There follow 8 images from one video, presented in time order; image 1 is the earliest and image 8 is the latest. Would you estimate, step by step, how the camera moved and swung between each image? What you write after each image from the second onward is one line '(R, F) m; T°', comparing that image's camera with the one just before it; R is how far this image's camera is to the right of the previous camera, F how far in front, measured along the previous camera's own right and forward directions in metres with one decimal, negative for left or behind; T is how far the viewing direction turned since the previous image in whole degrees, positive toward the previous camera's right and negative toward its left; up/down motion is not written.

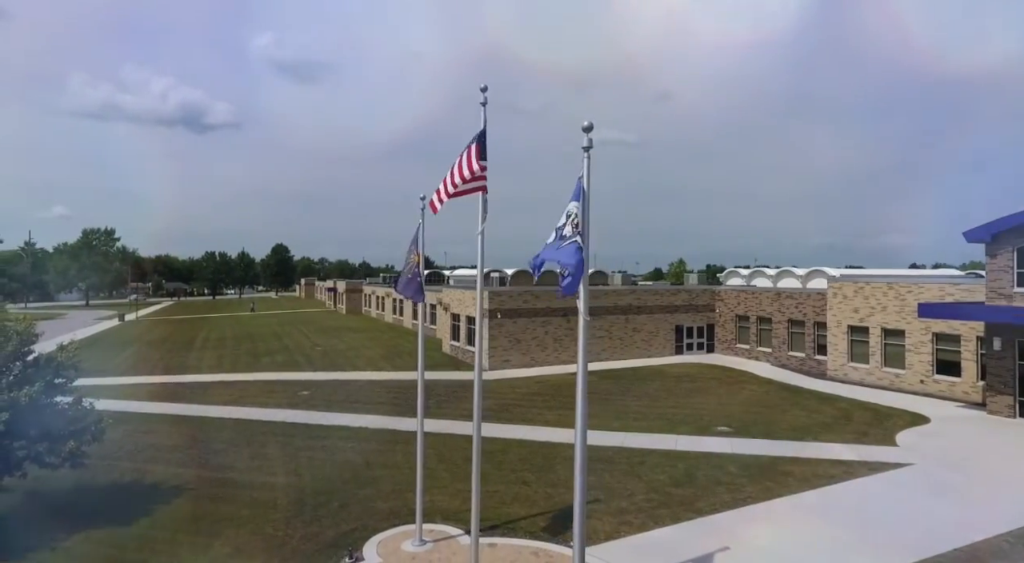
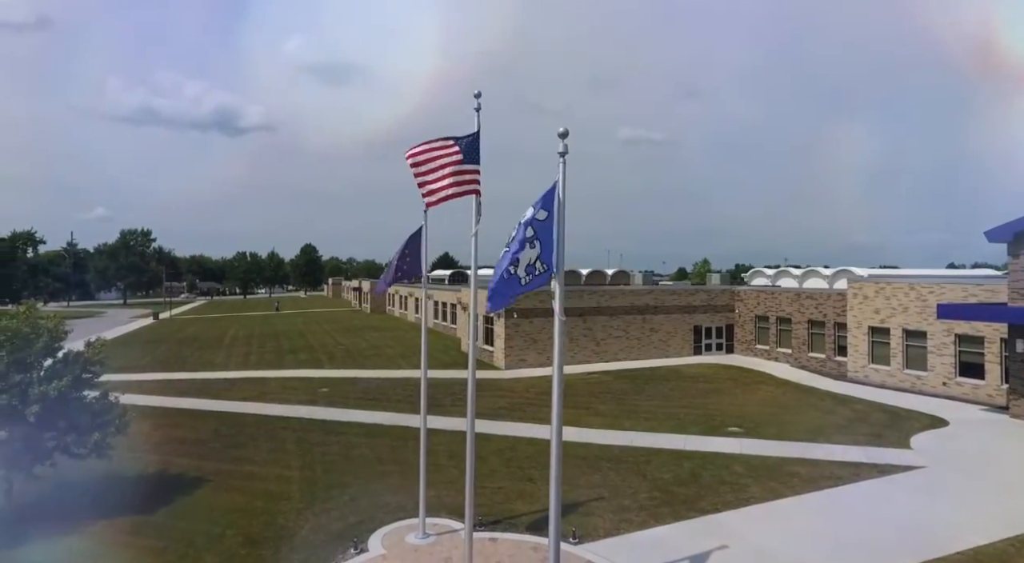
(+0.6, -0.3) m; -3°
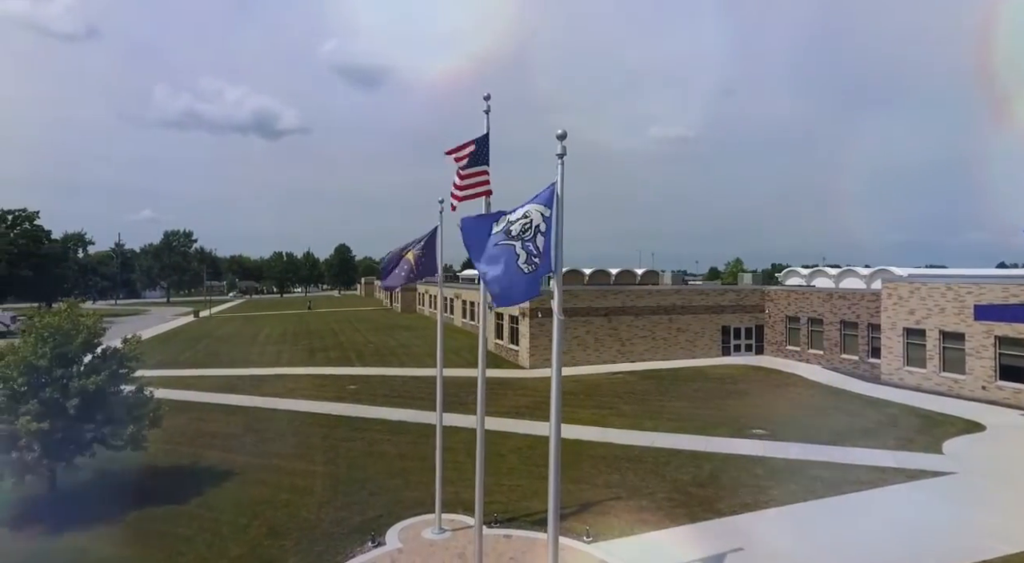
(+0.5, -0.2) m; -3°
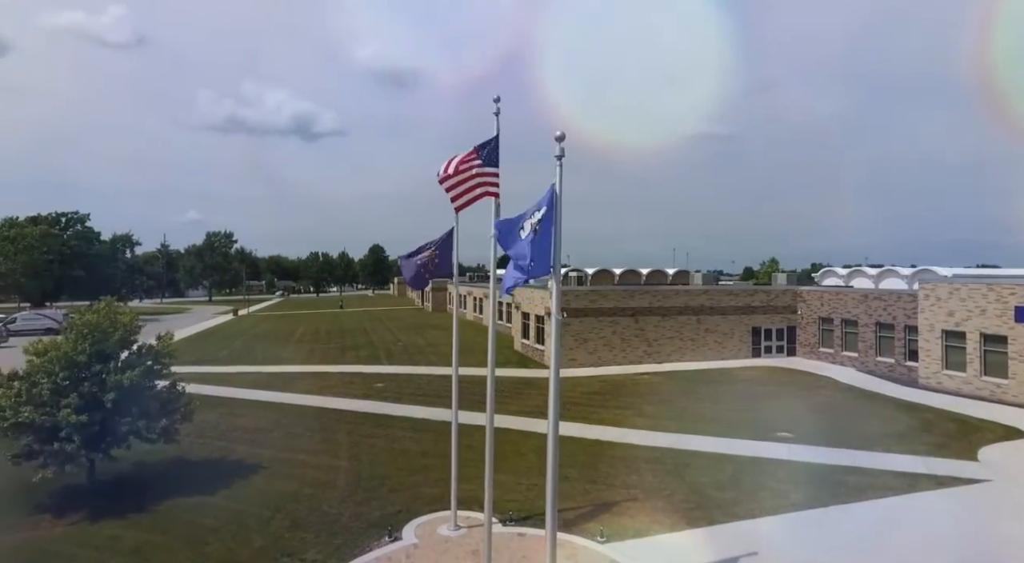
(+0.5, -0.1) m; -3°
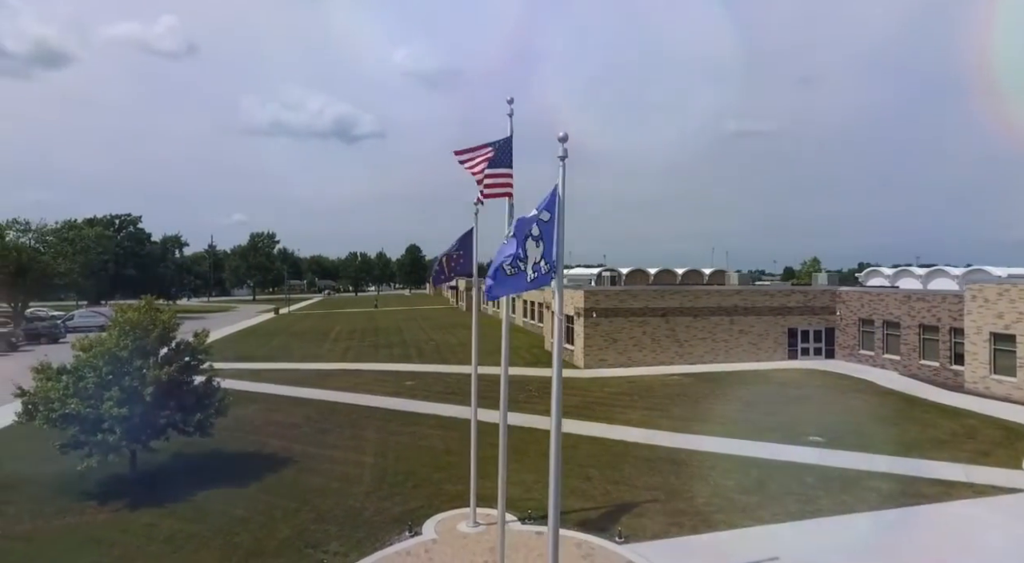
(+0.5, -0.1) m; -4°
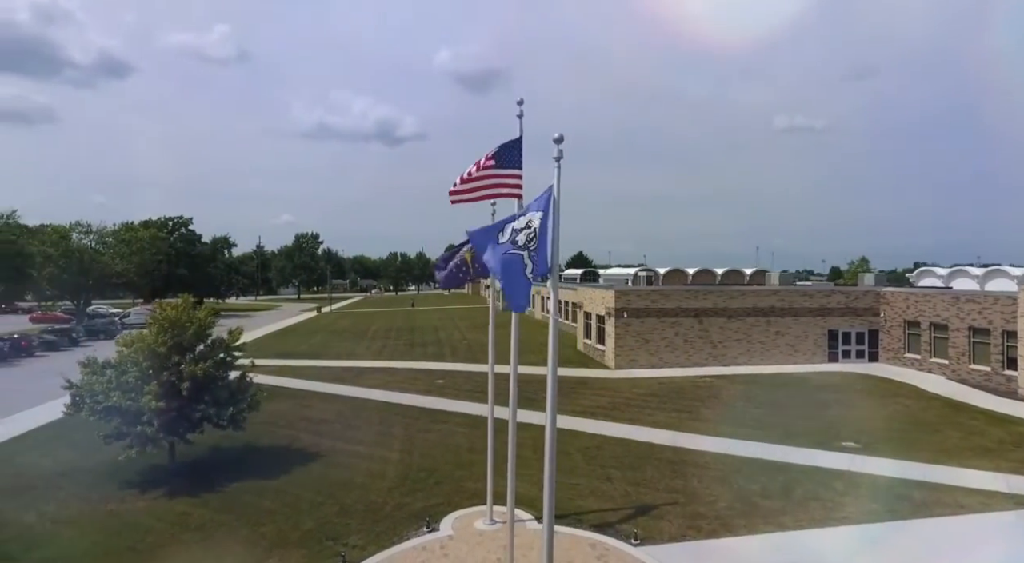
(+0.6, -0.1) m; -4°
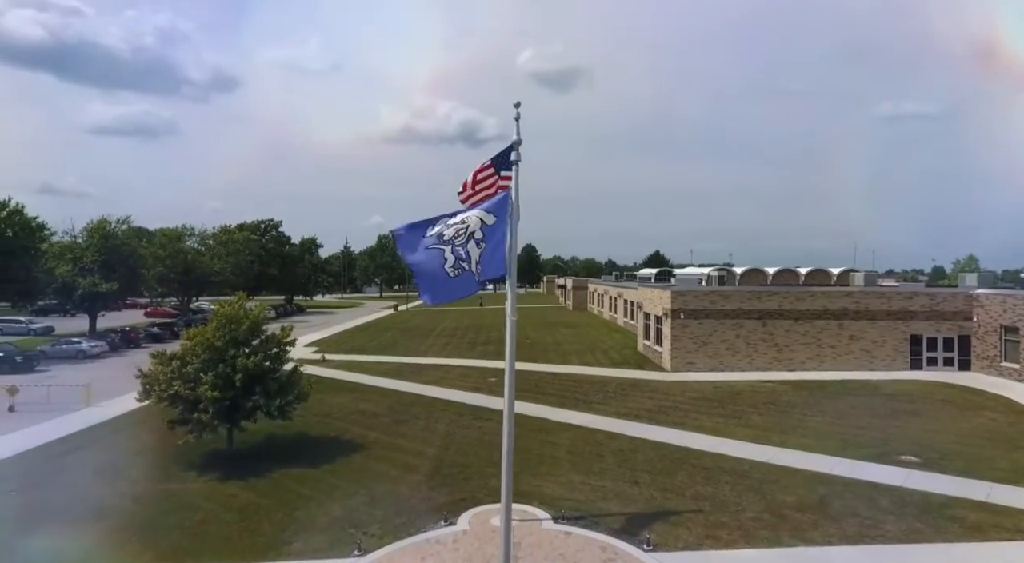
(+1.8, +0.1) m; -9°
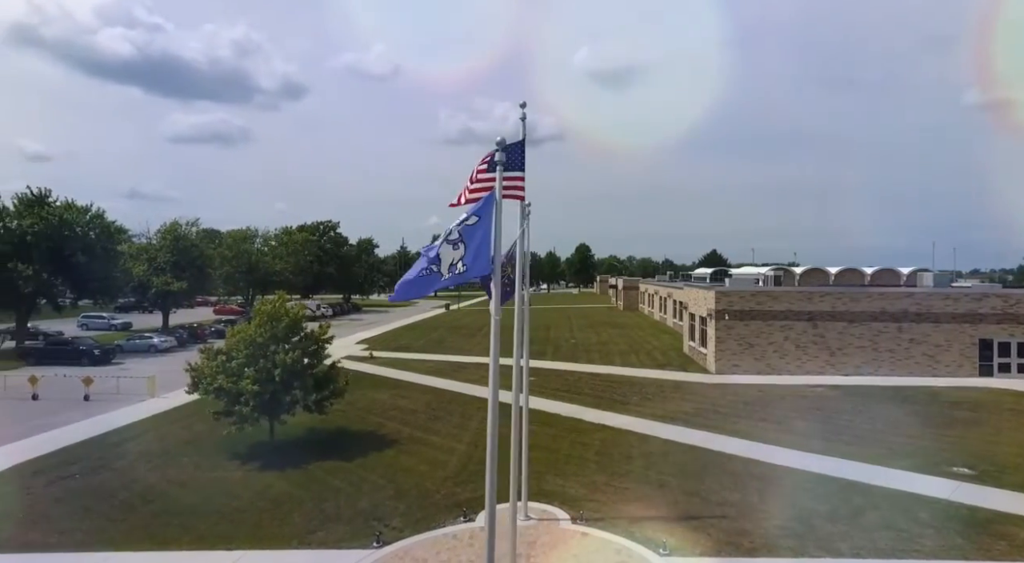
(+1.0, +0.1) m; -6°
